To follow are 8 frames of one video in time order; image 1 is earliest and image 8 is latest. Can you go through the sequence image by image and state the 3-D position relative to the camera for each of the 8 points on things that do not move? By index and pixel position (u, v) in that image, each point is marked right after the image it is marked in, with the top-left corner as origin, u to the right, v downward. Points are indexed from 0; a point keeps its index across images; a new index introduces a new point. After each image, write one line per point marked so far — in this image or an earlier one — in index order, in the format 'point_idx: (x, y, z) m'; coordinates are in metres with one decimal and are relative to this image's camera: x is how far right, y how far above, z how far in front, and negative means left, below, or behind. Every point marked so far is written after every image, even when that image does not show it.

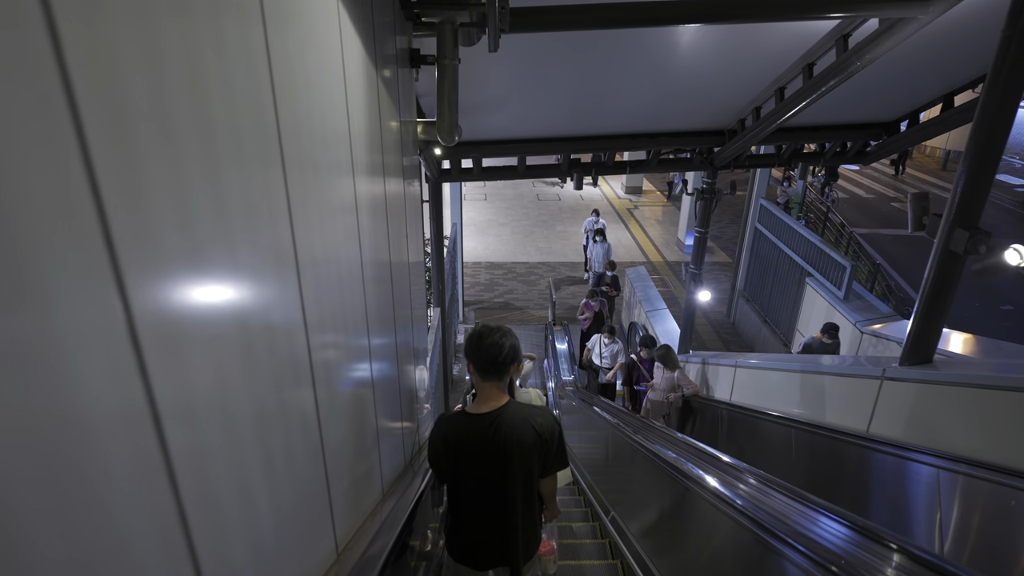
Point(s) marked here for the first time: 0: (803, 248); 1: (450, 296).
0: (+4.5, +0.6, +9.4) m
1: (-1.0, -0.1, +10.0) m
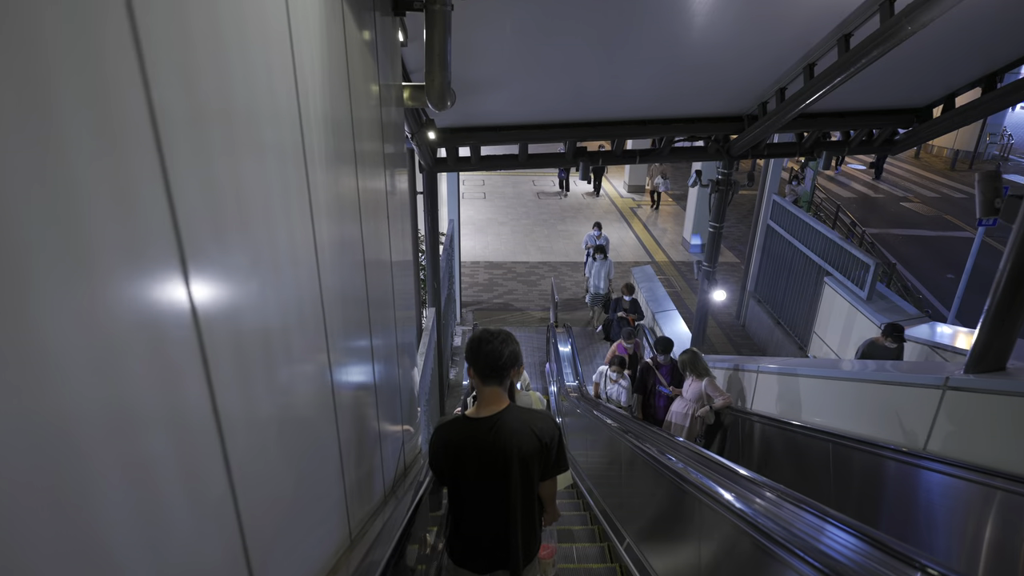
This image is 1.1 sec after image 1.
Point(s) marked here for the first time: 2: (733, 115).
0: (+4.5, +0.6, +8.9) m
1: (-1.0, -0.1, +9.5) m
2: (+2.4, +1.9, +6.5) m
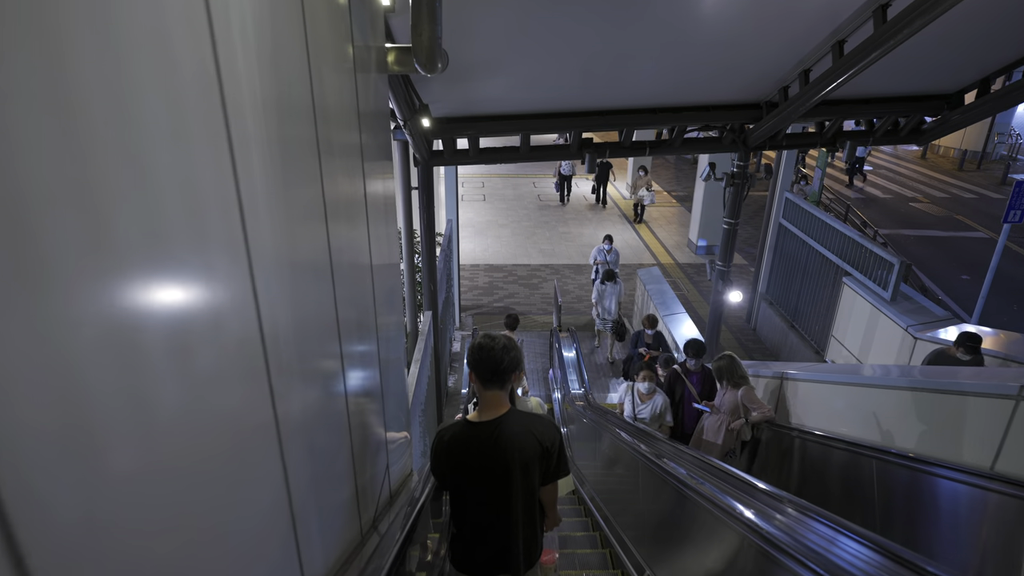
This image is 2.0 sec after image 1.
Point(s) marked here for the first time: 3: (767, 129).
0: (+4.5, +0.6, +8.4) m
1: (-1.0, -0.1, +9.0) m
2: (+2.4, +1.9, +6.1) m
3: (+2.5, +1.5, +5.9) m
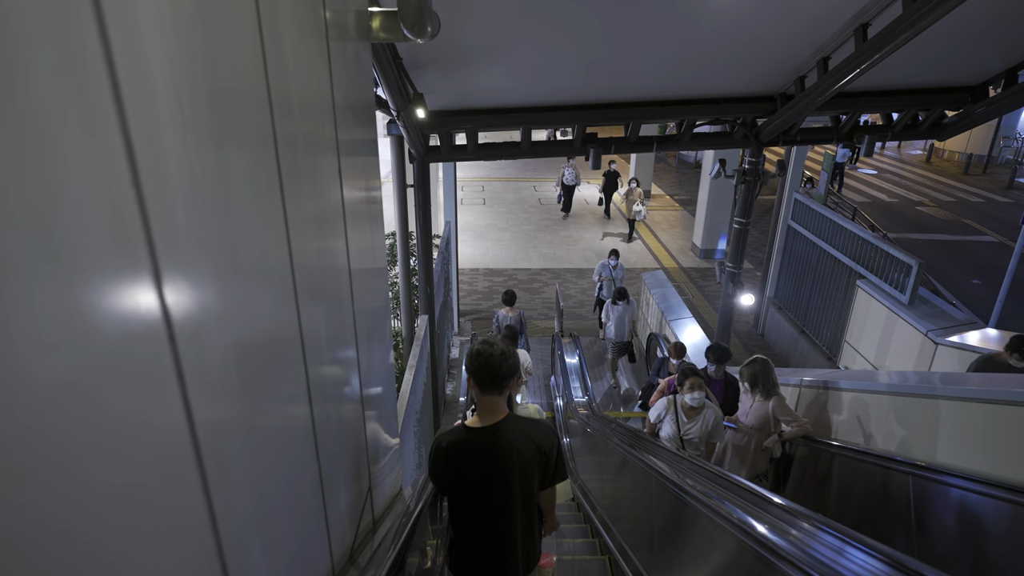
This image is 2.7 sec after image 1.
0: (+4.5, +0.5, +8.1) m
1: (-1.0, -0.2, +8.7) m
2: (+2.4, +1.8, +5.8) m
3: (+2.5, +1.5, +5.6) m
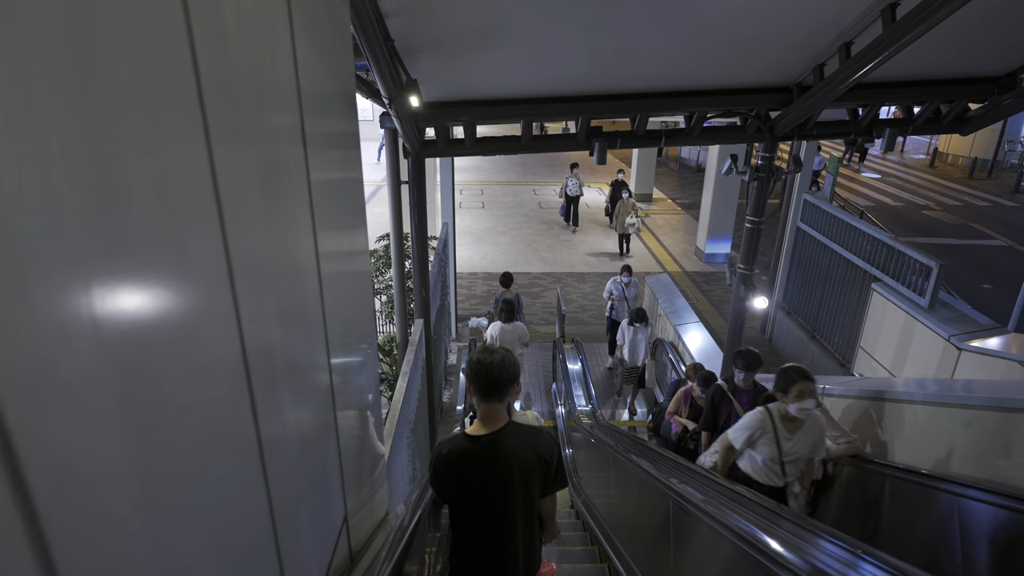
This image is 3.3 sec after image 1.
0: (+4.5, +0.5, +7.8) m
1: (-1.0, -0.2, +8.4) m
2: (+2.4, +1.8, +5.5) m
3: (+2.5, +1.5, +5.3) m
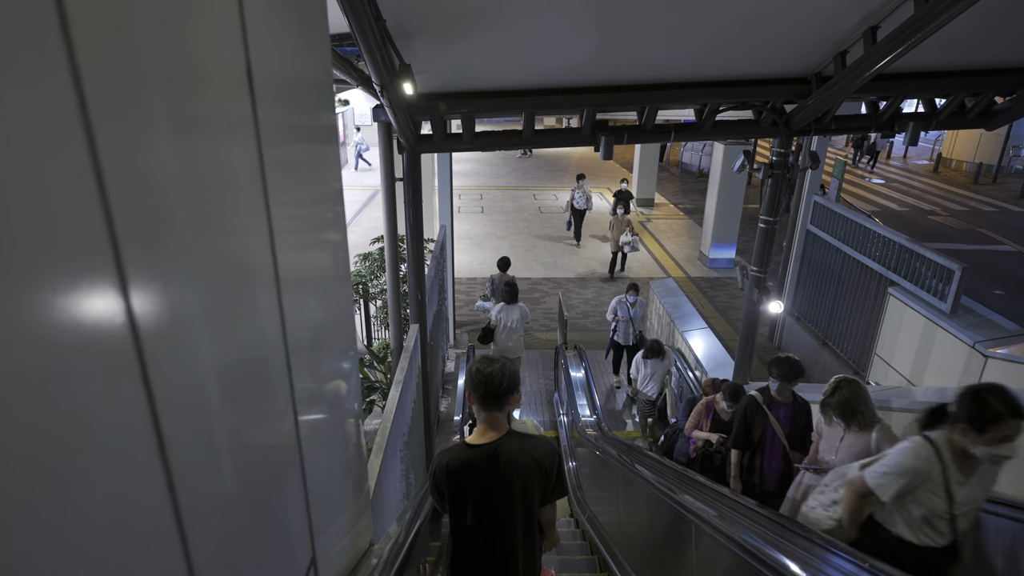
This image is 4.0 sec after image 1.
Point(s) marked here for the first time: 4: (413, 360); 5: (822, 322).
0: (+4.5, +0.4, +7.5) m
1: (-1.0, -0.3, +8.0) m
2: (+2.4, +1.8, +5.2) m
3: (+2.5, +1.5, +5.0) m
4: (-0.9, -0.7, +5.7) m
5: (+4.4, -0.5, +8.7) m
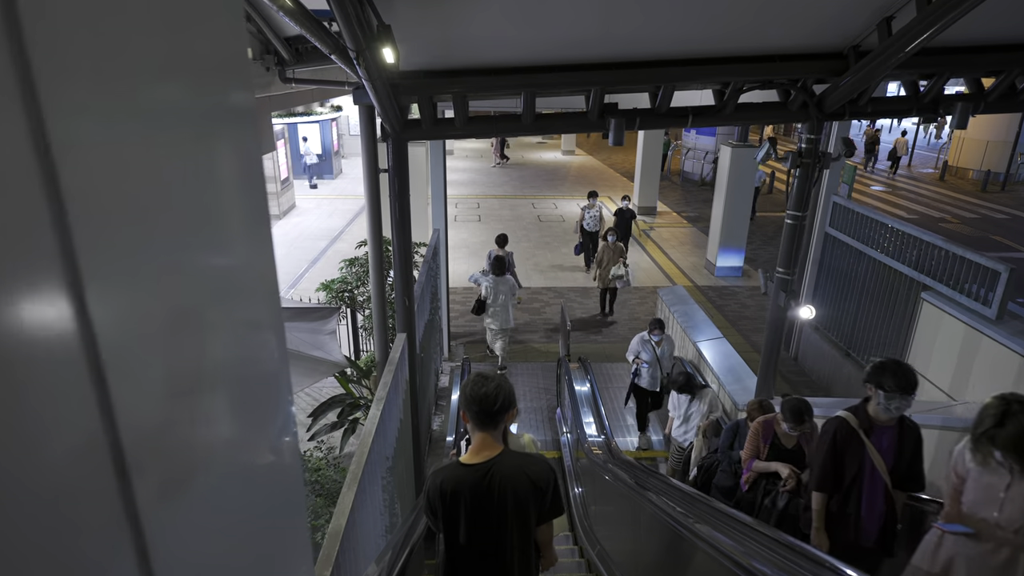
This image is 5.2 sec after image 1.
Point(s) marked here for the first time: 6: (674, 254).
0: (+4.5, +0.4, +6.9) m
1: (-1.0, -0.4, +7.4) m
2: (+2.4, +1.8, +4.6) m
3: (+2.5, +1.5, +4.4) m
4: (-0.9, -0.7, +5.0) m
5: (+4.4, -0.6, +8.1) m
6: (+3.8, +0.8, +14.1) m
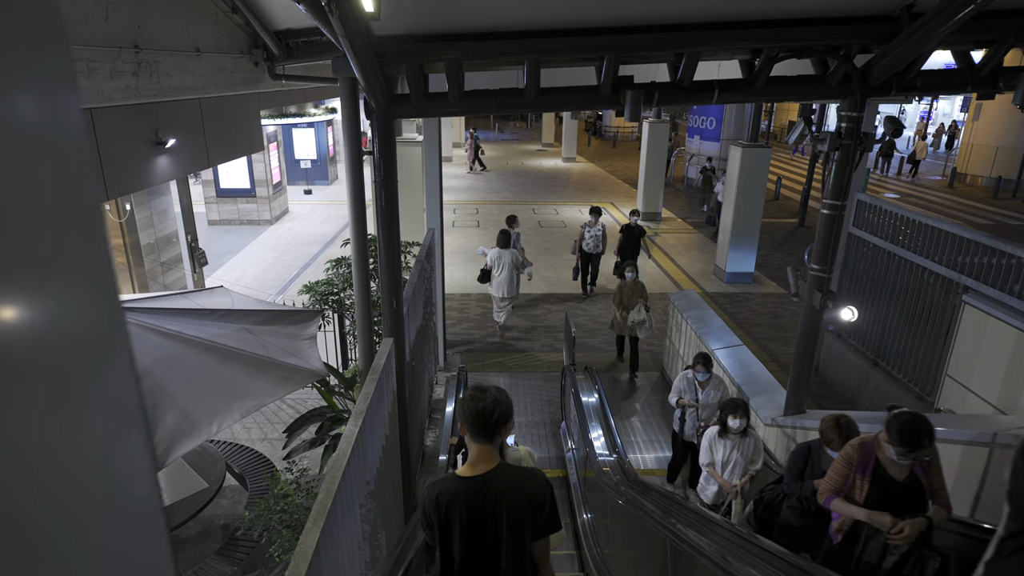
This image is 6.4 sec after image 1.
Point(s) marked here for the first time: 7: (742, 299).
0: (+4.5, +0.3, +6.3) m
1: (-1.0, -0.4, +6.8) m
2: (+2.4, +1.8, +4.1) m
3: (+2.5, +1.5, +3.9) m
4: (-0.9, -0.7, +4.4) m
5: (+4.4, -0.6, +7.5) m
6: (+3.8, +0.6, +13.5) m
7: (+4.3, -0.2, +11.3) m
